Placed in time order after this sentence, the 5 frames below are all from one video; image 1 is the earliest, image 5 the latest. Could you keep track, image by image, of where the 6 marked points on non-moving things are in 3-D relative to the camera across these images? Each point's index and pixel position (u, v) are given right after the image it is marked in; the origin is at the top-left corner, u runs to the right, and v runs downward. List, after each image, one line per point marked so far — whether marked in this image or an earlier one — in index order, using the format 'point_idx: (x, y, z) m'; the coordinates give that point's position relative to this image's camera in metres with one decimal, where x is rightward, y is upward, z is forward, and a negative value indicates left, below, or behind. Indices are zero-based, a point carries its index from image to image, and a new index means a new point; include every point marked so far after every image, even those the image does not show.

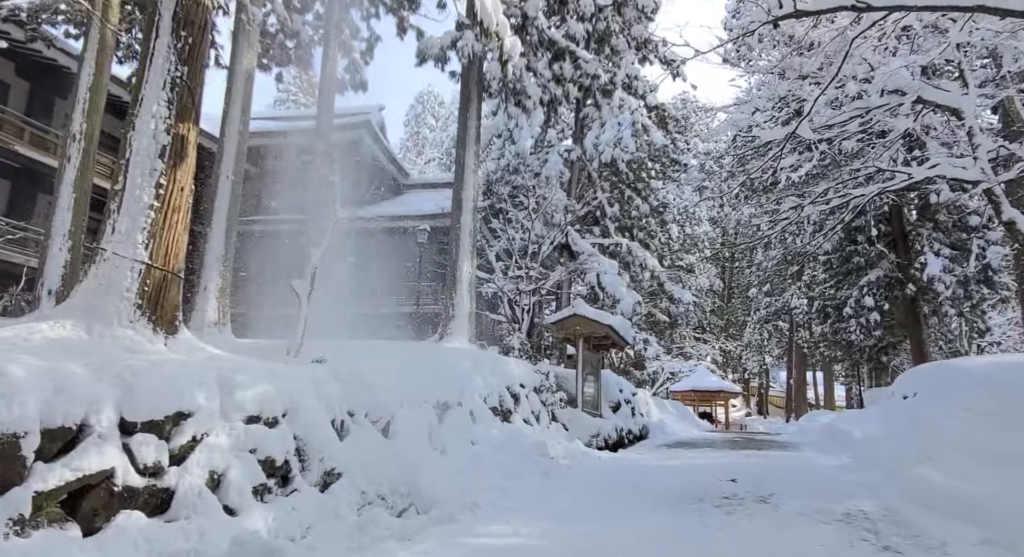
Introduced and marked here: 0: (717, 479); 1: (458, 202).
0: (+2.0, -2.0, +7.2) m
1: (-0.7, +1.0, +9.7) m
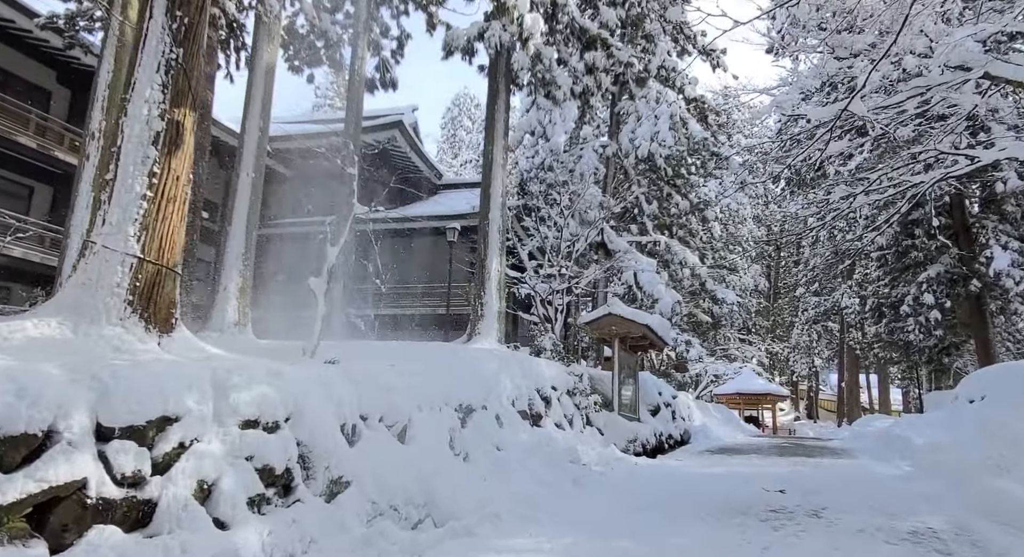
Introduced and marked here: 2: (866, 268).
0: (+2.3, -1.9, +6.7) m
1: (-0.3, +1.0, +9.4) m
2: (+9.2, +0.2, +19.6) m
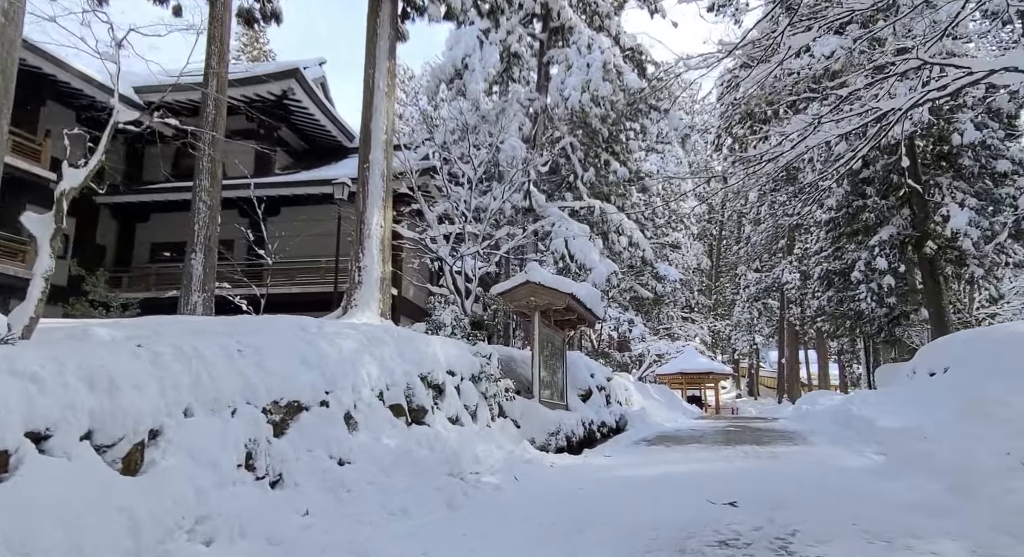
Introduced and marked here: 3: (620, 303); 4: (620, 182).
0: (+1.4, -1.6, +5.0) m
1: (-1.5, +1.5, +7.4) m
2: (+7.3, +0.9, +18.3) m
3: (+2.7, -0.6, +18.4) m
4: (+2.3, +2.1, +16.1) m
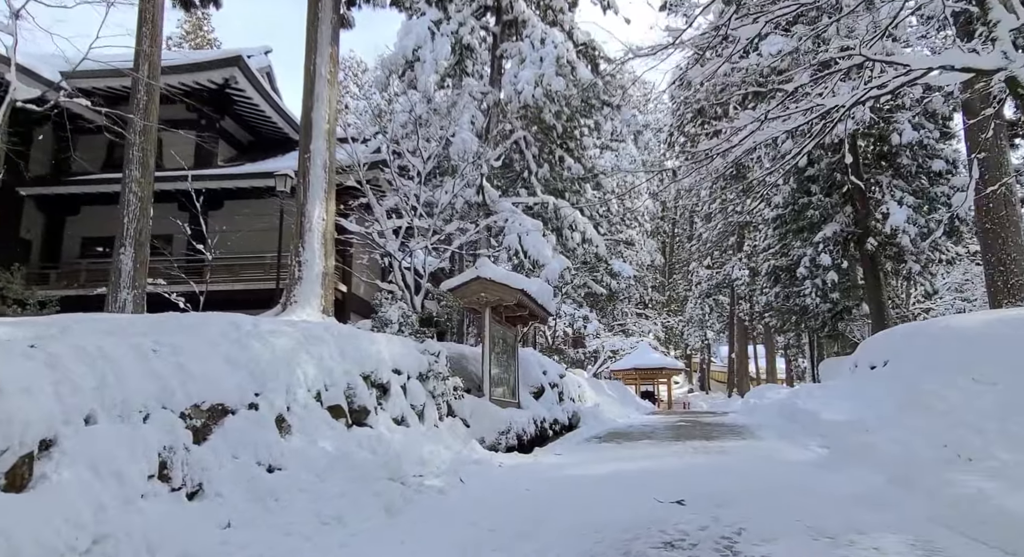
0: (+1.0, -1.5, +4.9) m
1: (-2.0, +1.5, +7.1) m
2: (+6.1, +1.0, +18.5) m
3: (+1.5, -0.5, +18.3) m
4: (+1.3, +2.2, +16.0) m
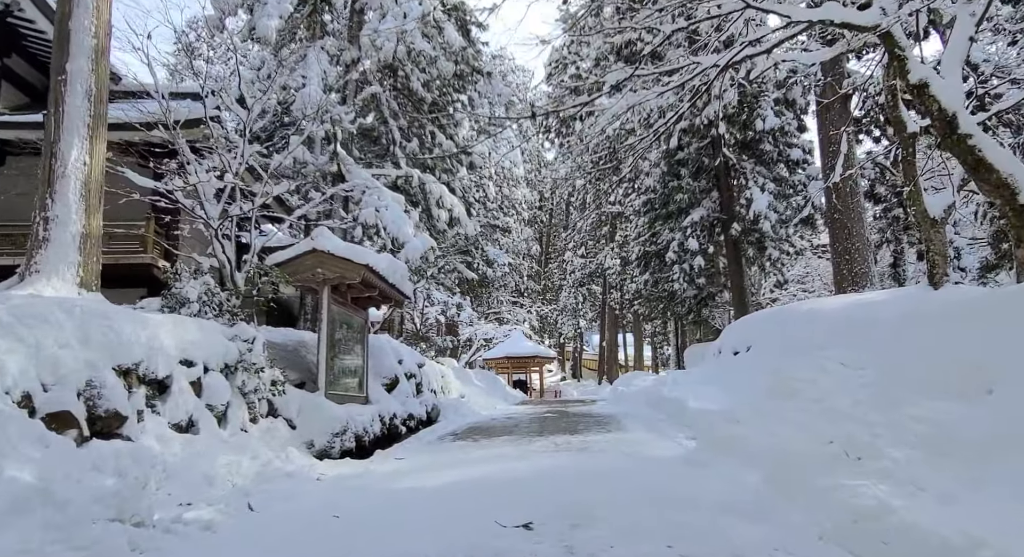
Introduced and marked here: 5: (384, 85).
0: (0.0, -1.3, +3.7) m
1: (-3.3, +1.8, +5.4) m
2: (+2.9, +1.4, +18.0) m
3: (-1.7, -0.1, +17.0) m
4: (-1.4, +2.6, +14.7) m
5: (-2.3, +3.5, +13.5) m
